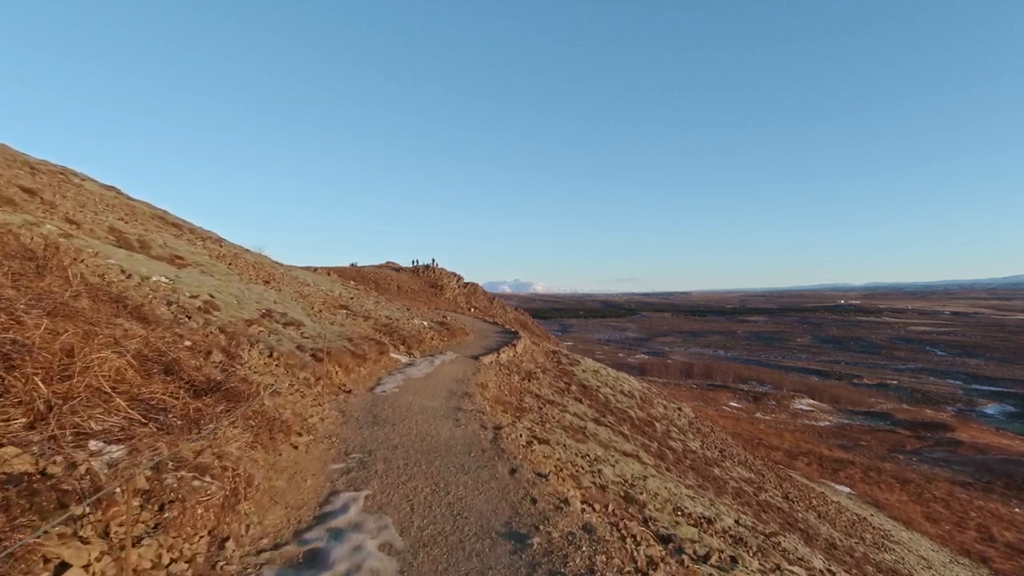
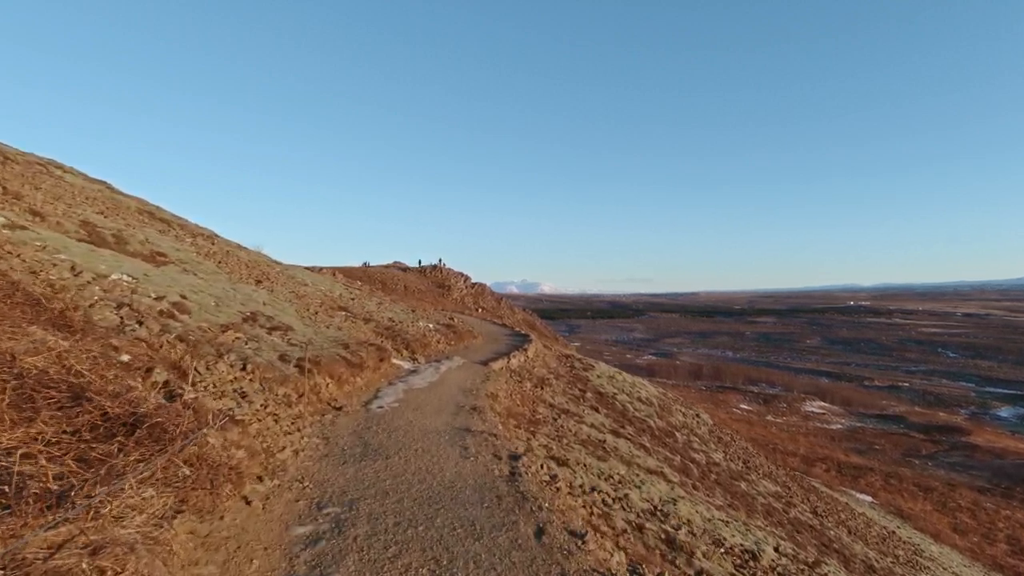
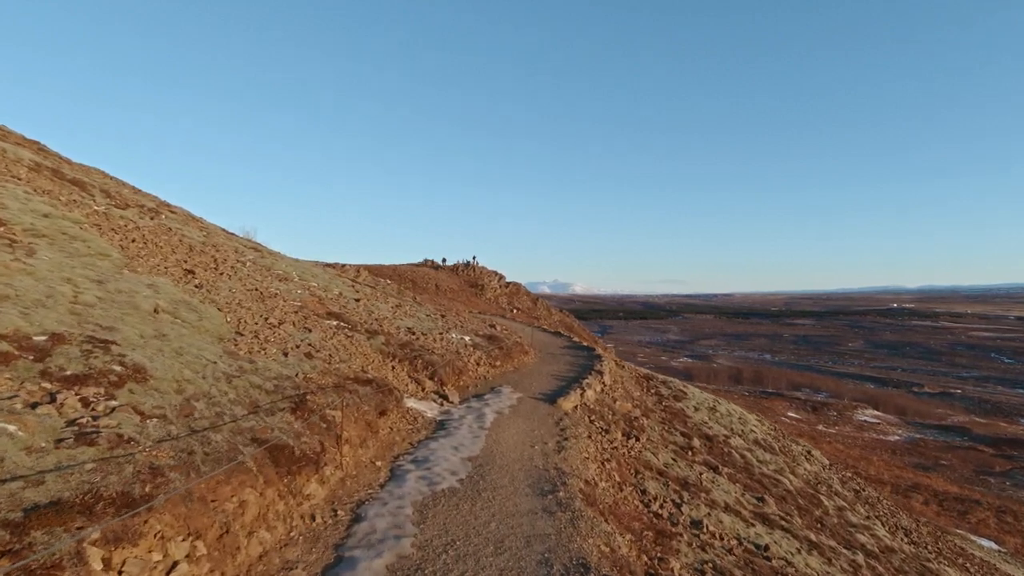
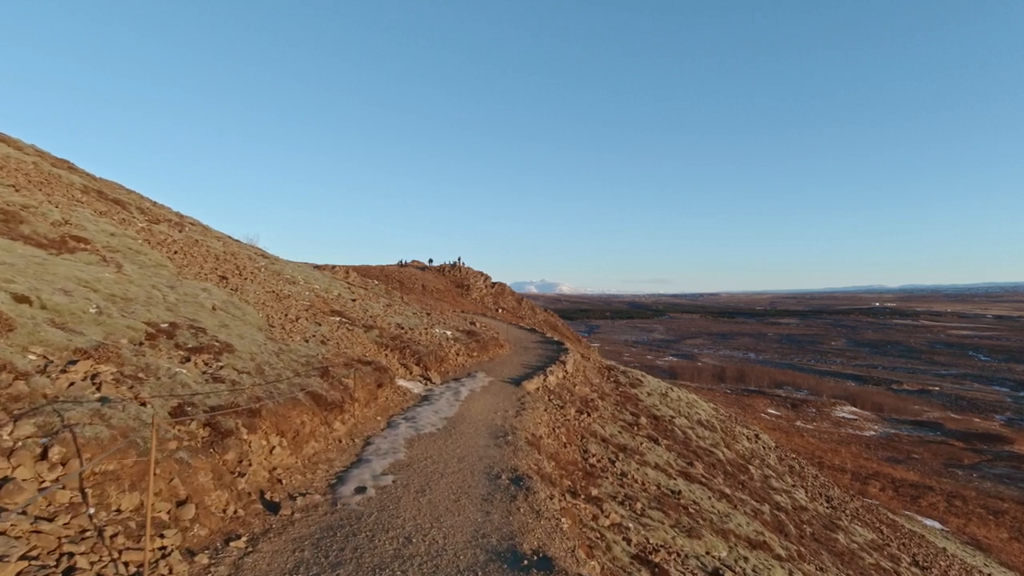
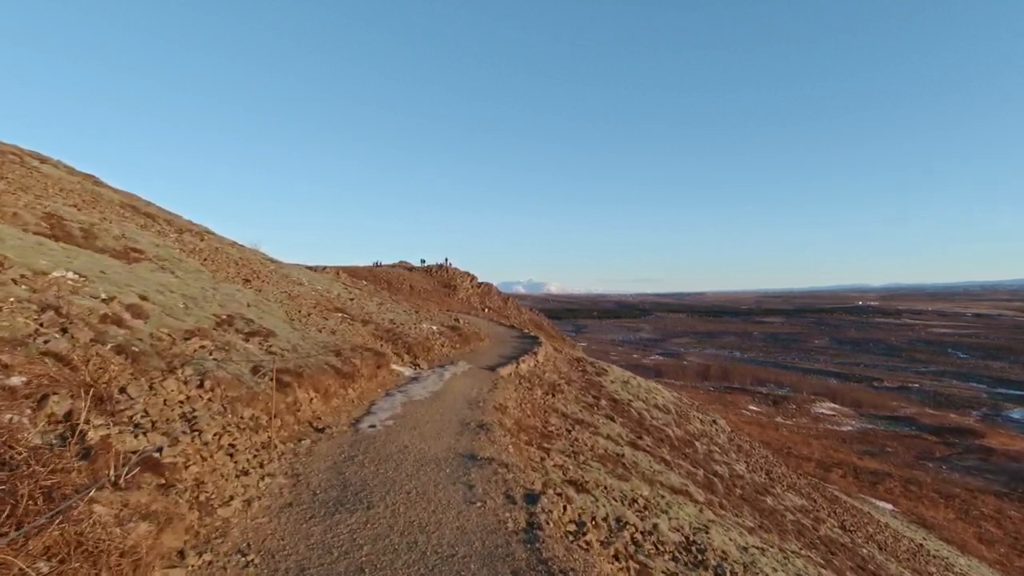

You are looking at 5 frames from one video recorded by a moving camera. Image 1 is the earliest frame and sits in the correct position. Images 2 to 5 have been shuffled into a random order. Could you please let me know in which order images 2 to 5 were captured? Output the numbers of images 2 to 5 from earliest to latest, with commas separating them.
2, 5, 4, 3
